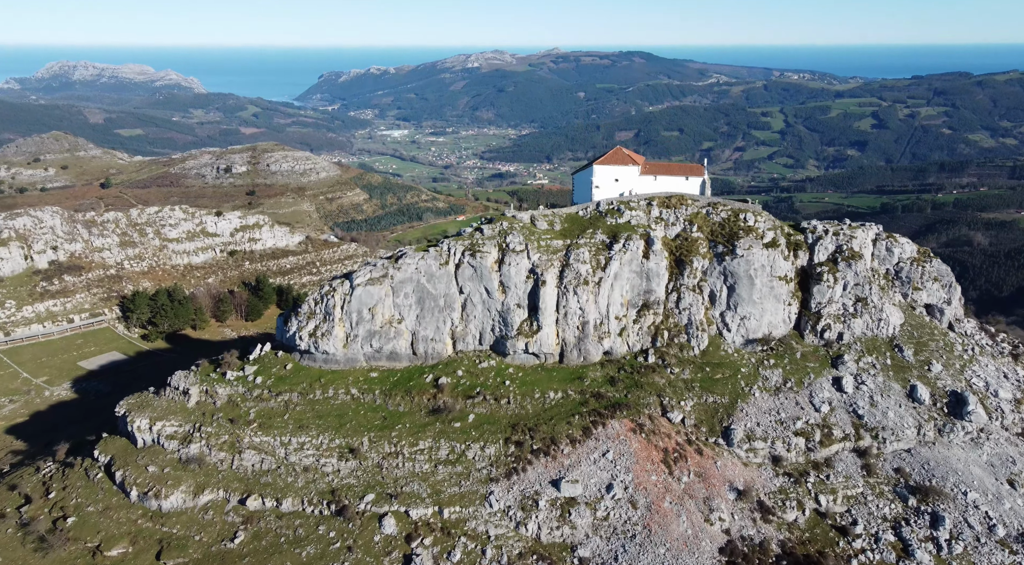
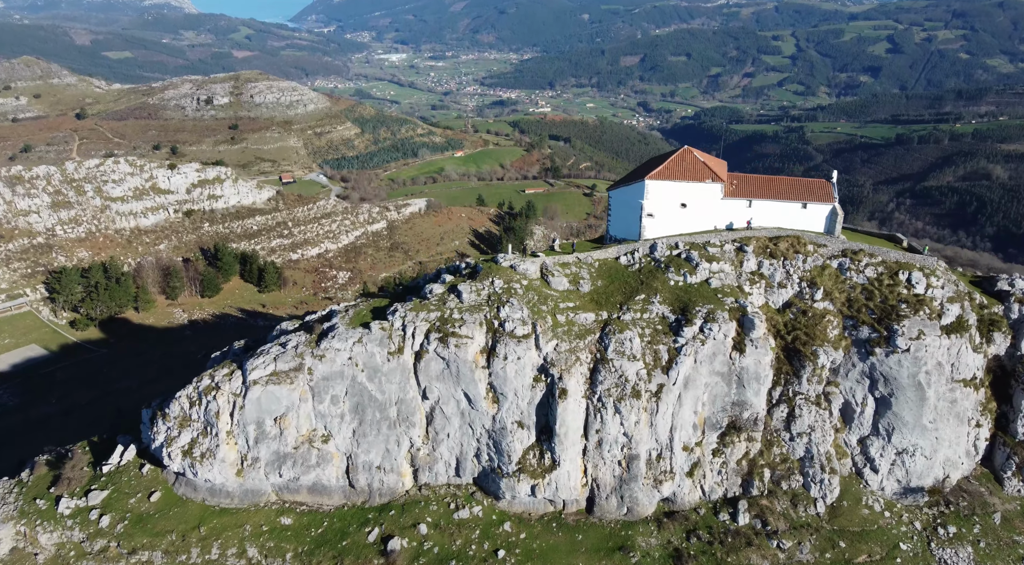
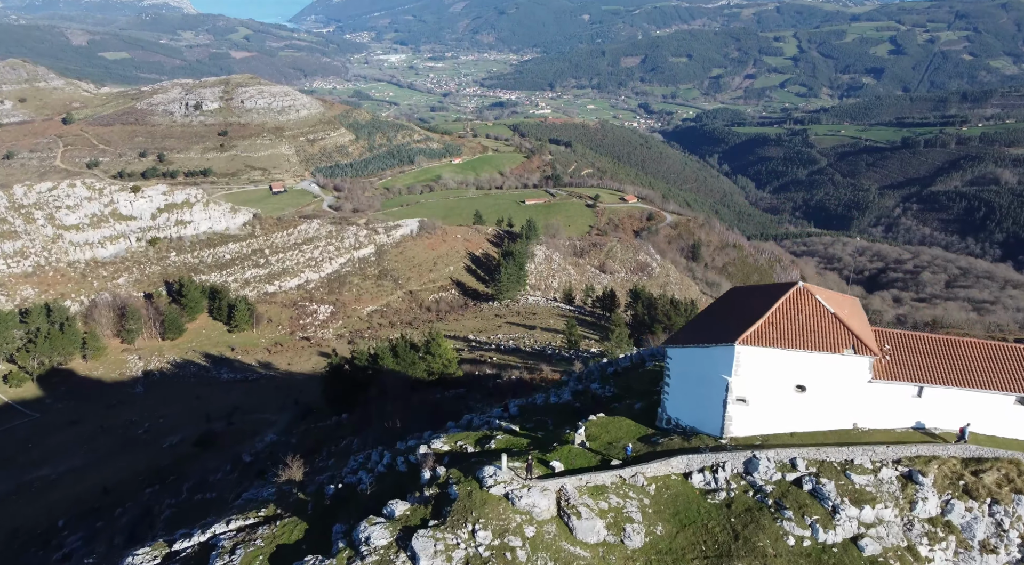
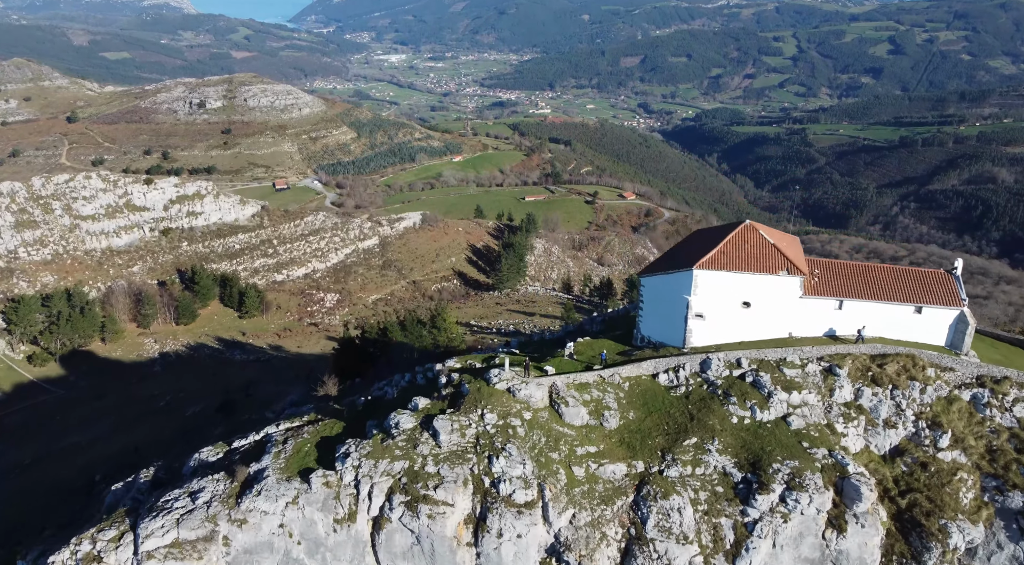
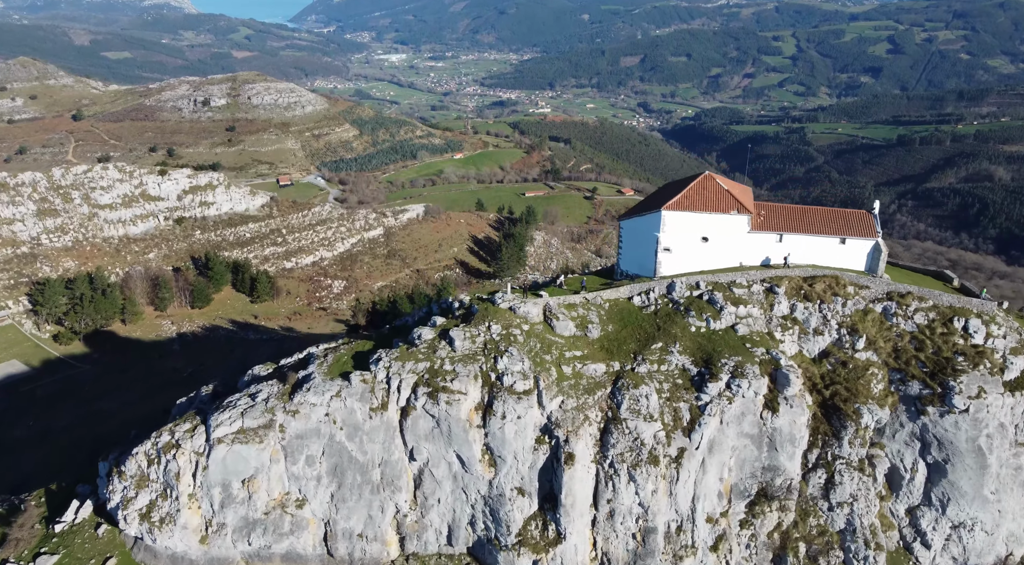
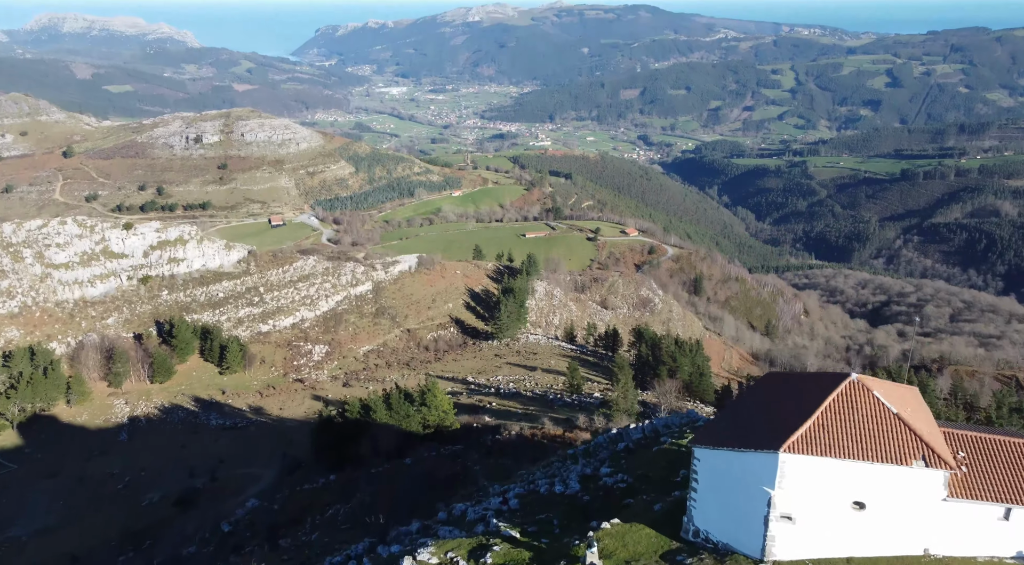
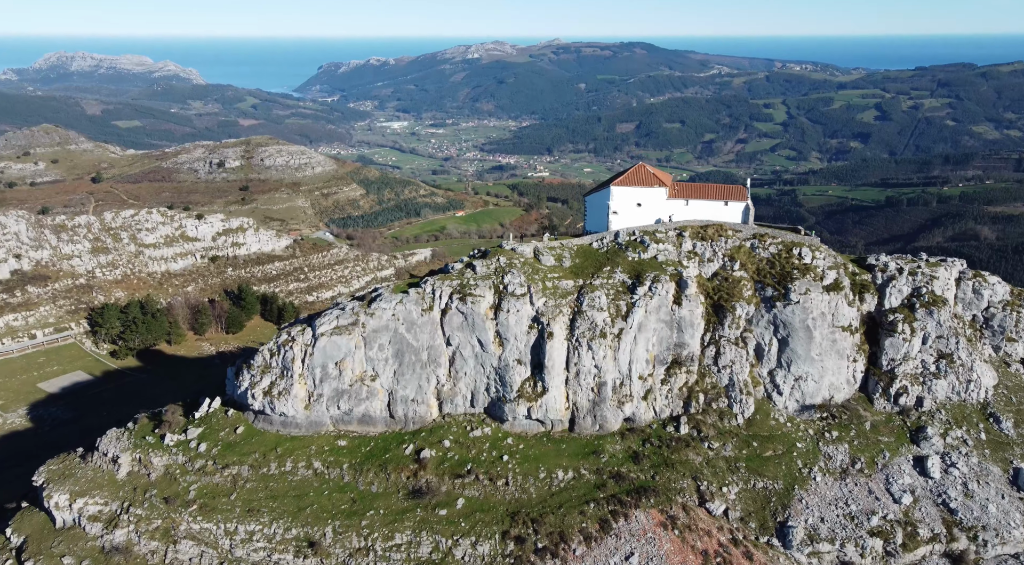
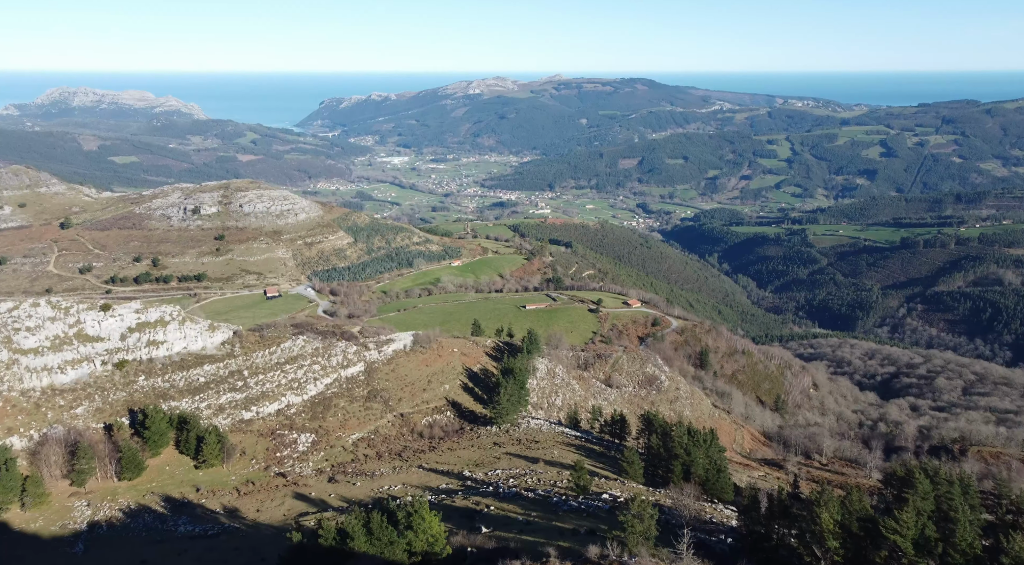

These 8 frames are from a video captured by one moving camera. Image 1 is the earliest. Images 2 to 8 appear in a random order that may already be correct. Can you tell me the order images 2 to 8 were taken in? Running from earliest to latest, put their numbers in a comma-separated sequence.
7, 2, 5, 4, 3, 6, 8
